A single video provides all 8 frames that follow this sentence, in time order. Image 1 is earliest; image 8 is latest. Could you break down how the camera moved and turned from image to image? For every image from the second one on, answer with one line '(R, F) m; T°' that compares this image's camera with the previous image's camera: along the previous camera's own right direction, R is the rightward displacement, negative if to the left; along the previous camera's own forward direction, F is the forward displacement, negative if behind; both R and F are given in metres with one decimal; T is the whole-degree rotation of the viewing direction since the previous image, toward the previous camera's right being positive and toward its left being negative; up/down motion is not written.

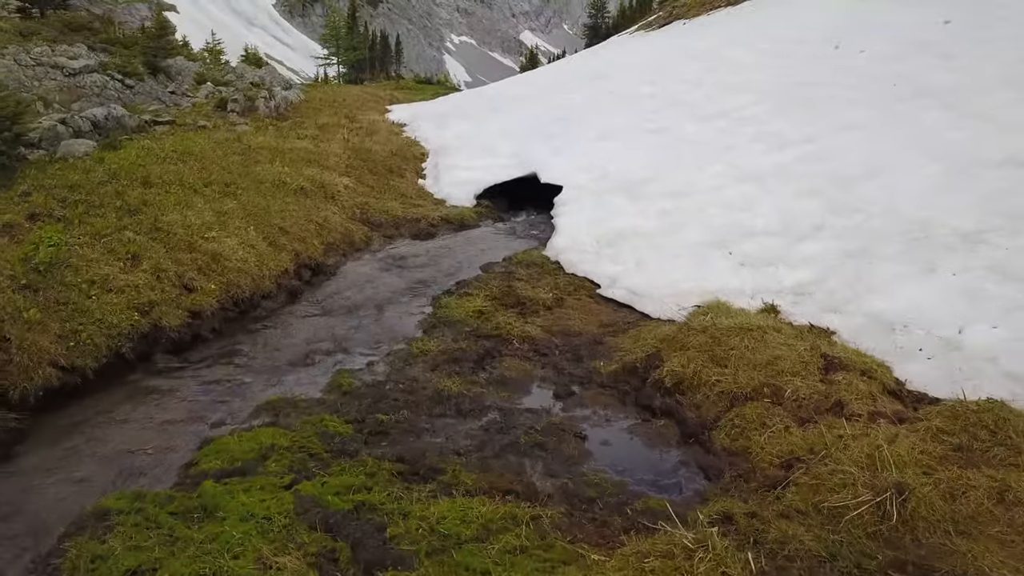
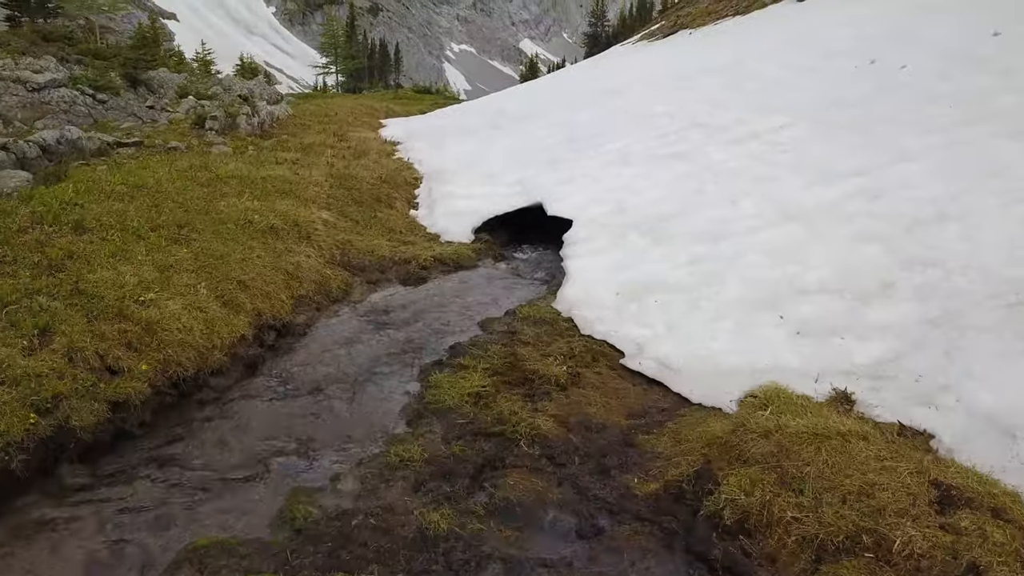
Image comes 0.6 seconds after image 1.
(-0.1, +1.8) m; 0°
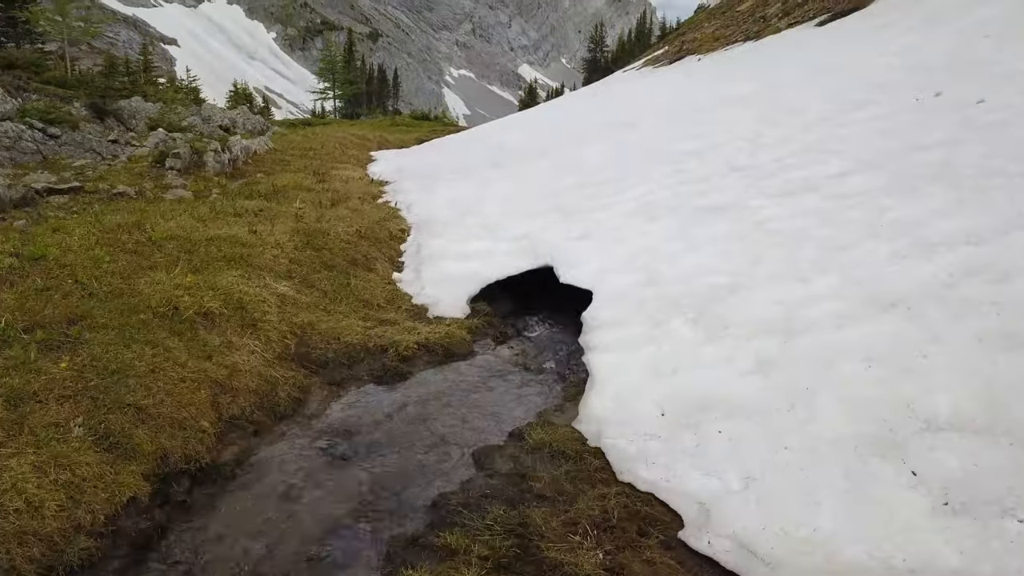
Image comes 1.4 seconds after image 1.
(-0.1, +2.6) m; 0°
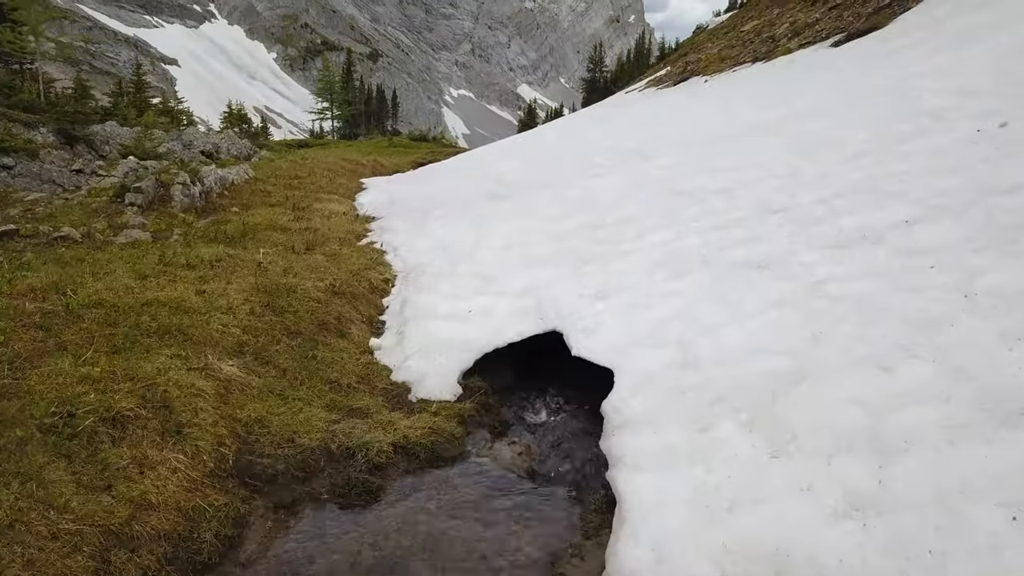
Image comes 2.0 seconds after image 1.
(0.0, +2.0) m; 0°
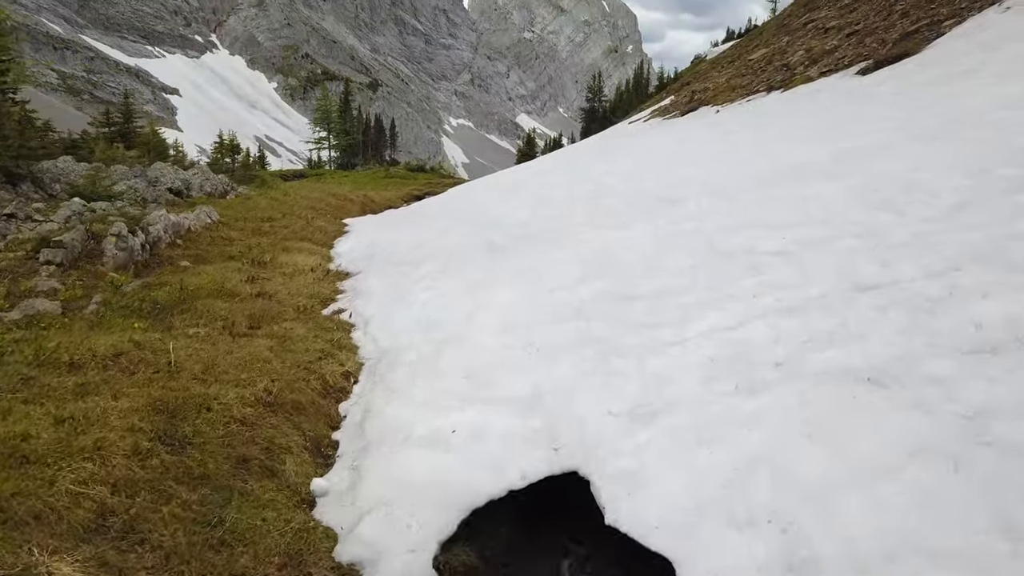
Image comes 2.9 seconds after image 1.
(0.0, +3.1) m; 0°
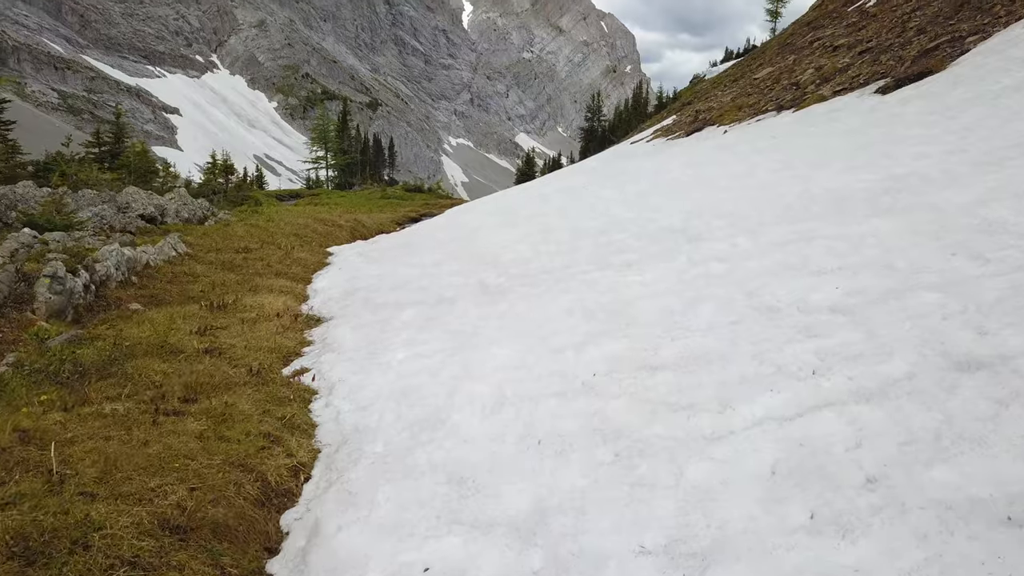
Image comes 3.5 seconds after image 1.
(0.0, +2.1) m; 0°
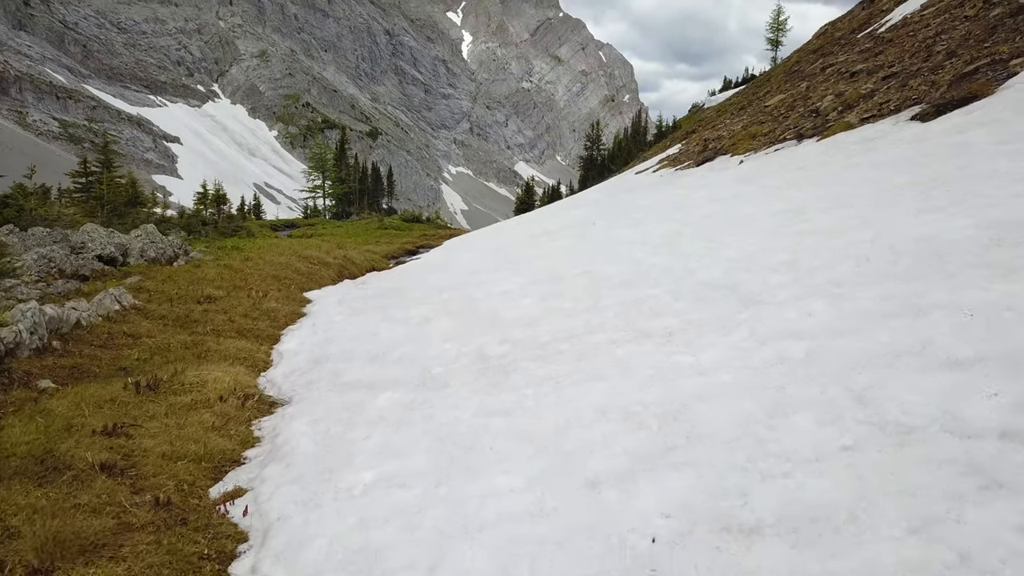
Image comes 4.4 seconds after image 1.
(-0.1, +2.9) m; 0°
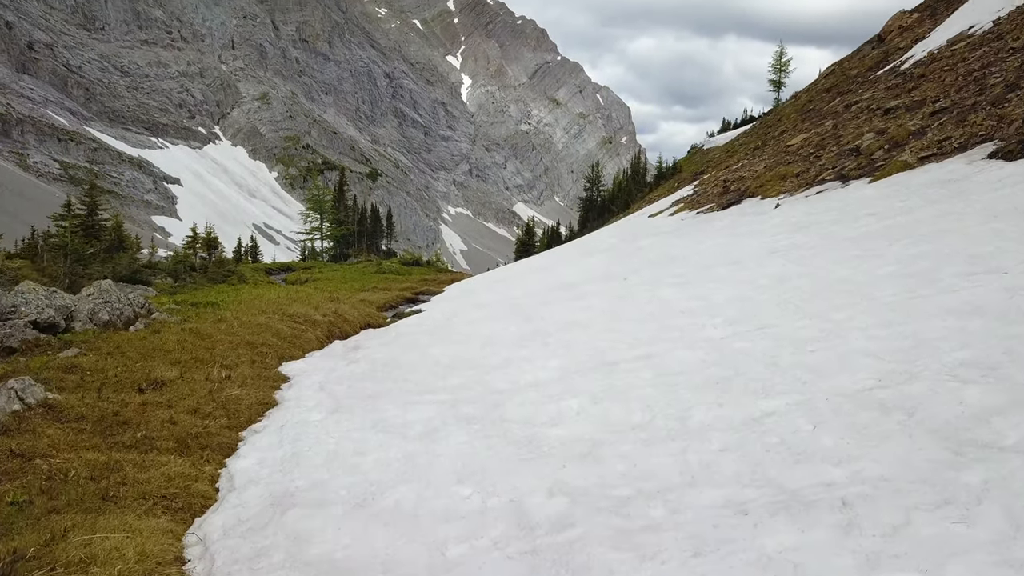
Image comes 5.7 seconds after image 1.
(-0.5, +4.1) m; 0°
